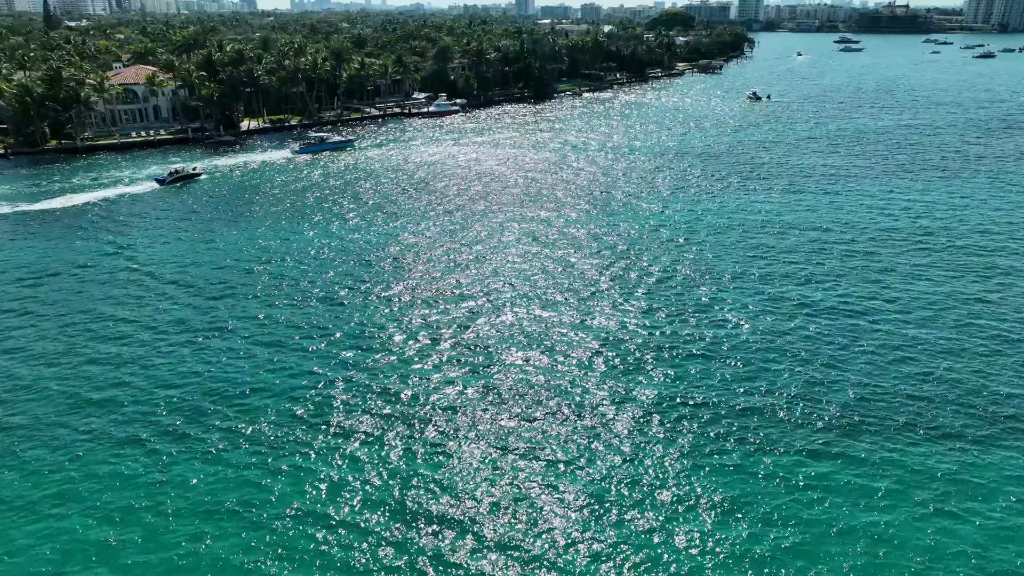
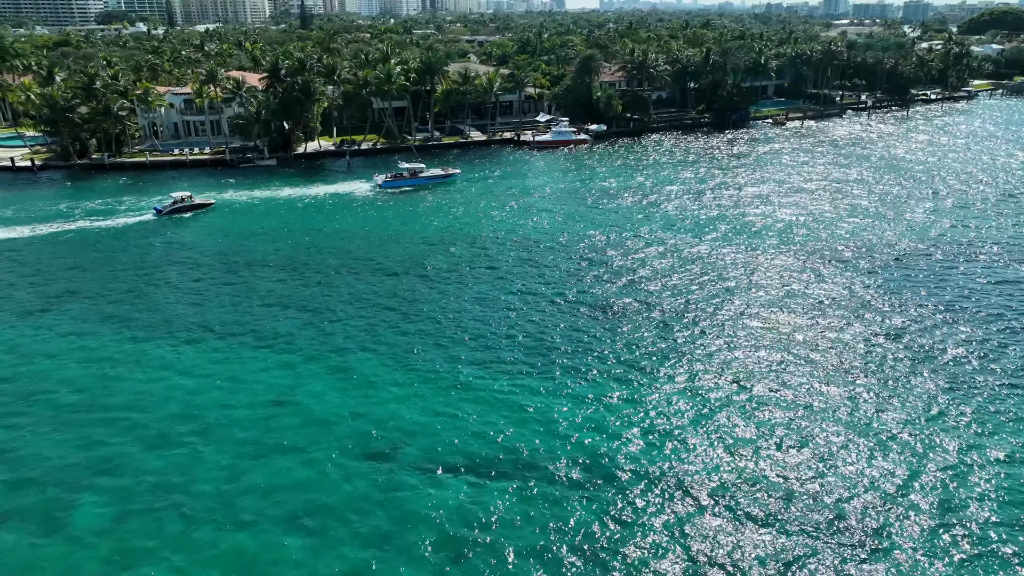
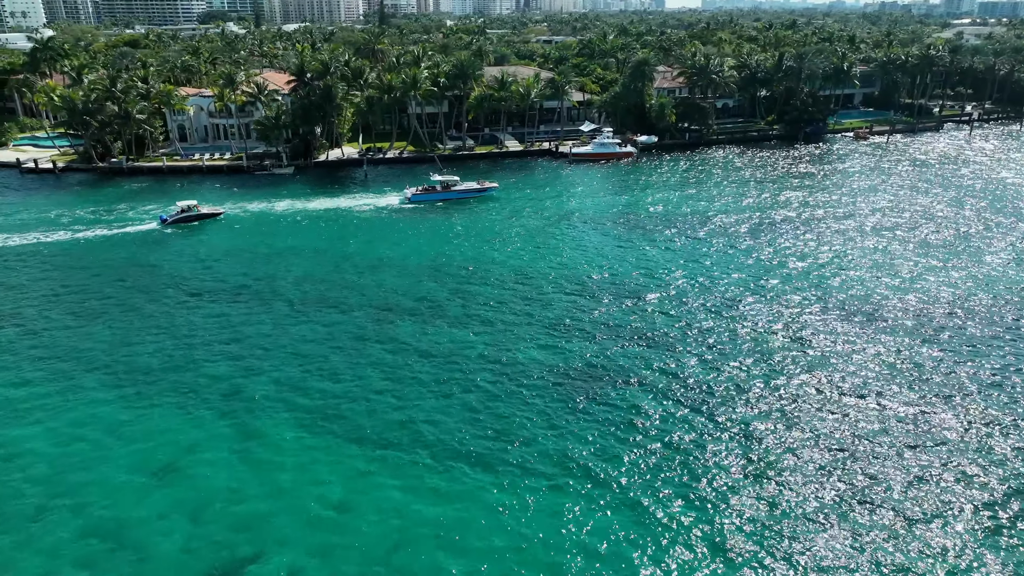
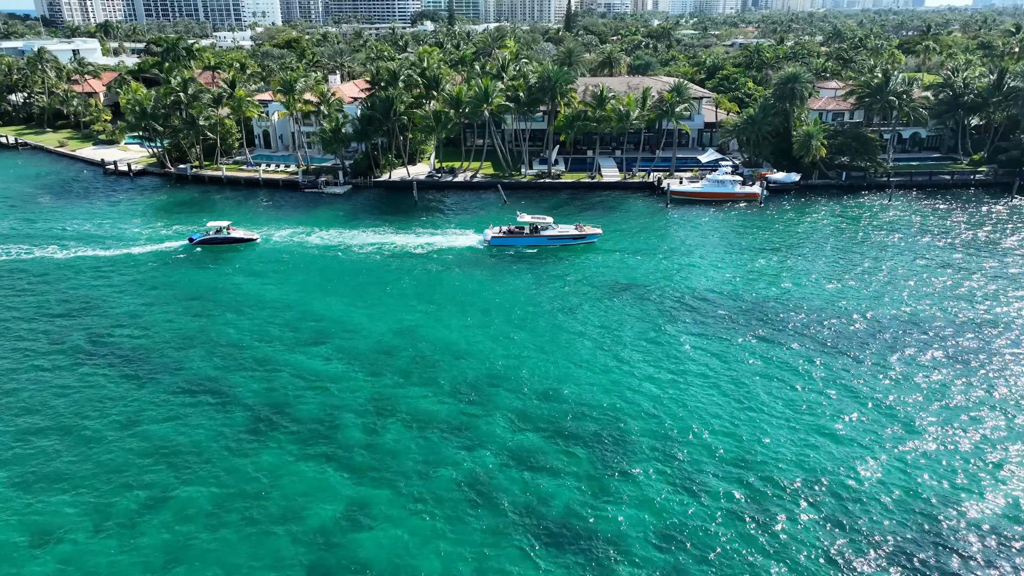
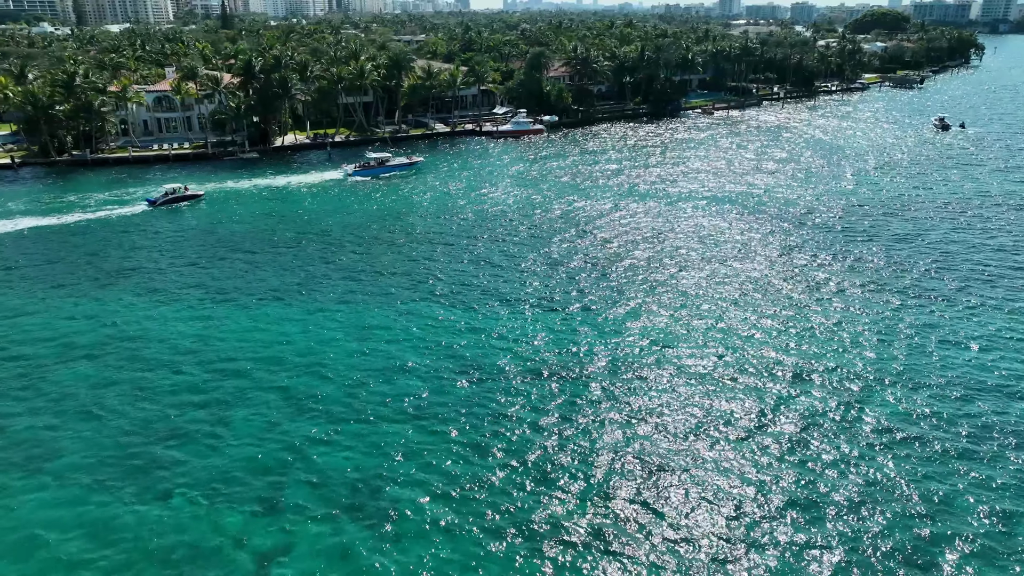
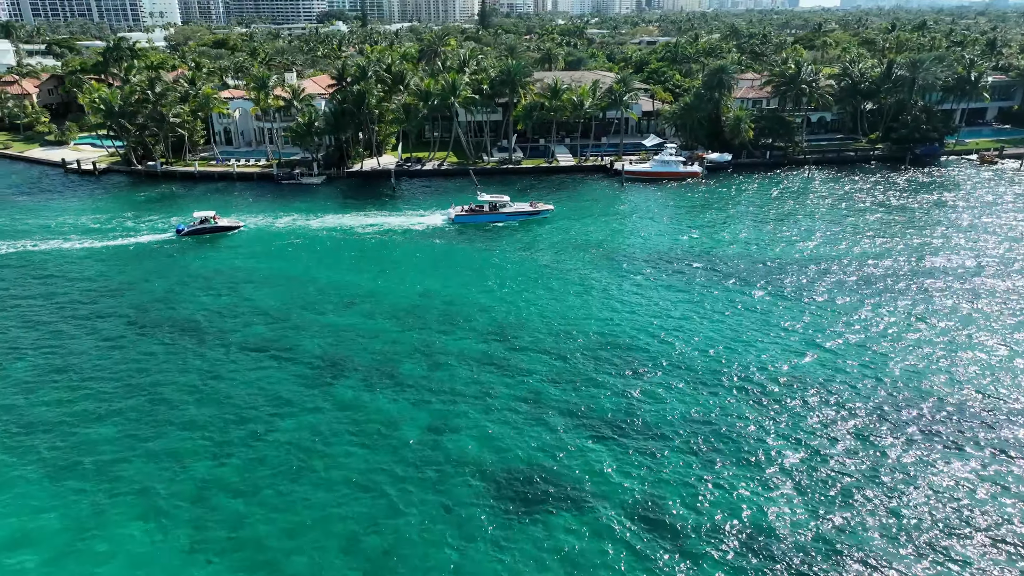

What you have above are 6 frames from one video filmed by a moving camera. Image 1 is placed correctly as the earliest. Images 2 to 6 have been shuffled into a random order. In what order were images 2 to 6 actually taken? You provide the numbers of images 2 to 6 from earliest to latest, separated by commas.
5, 2, 3, 6, 4
